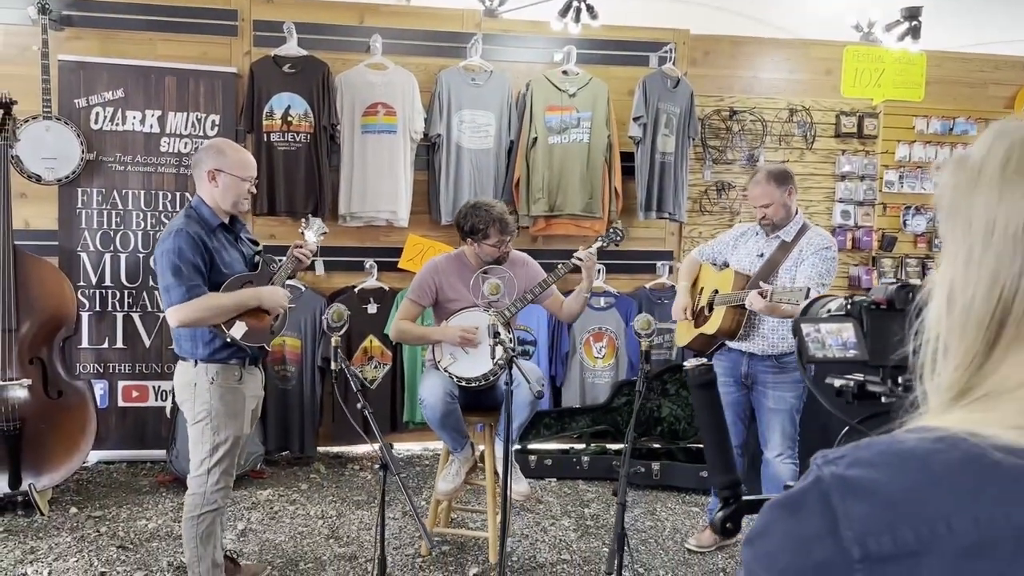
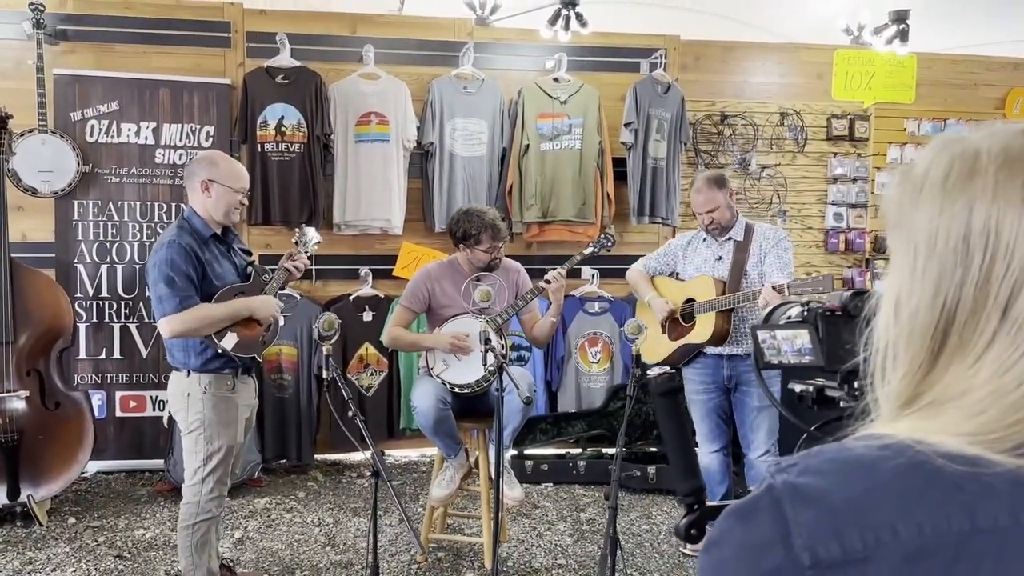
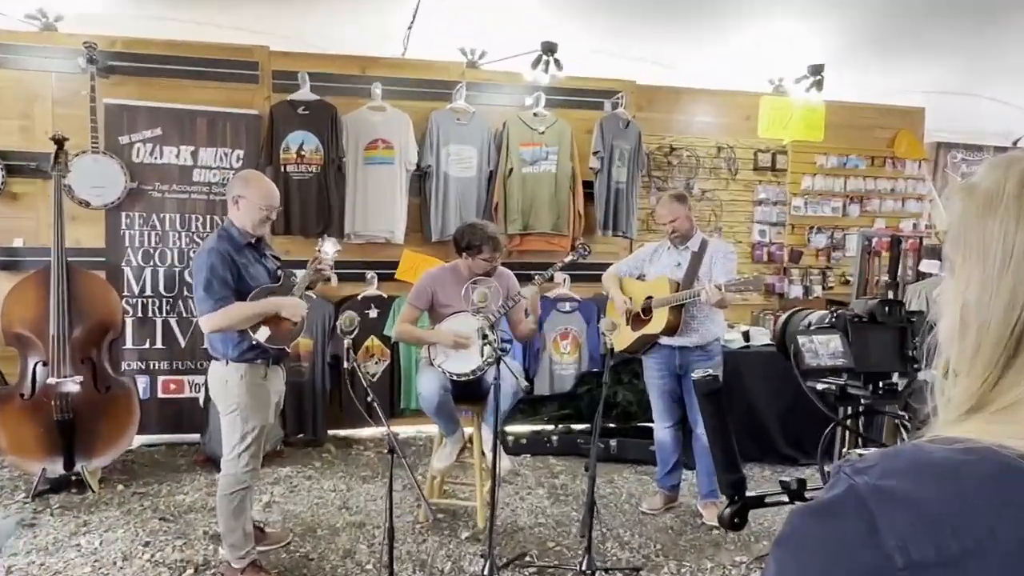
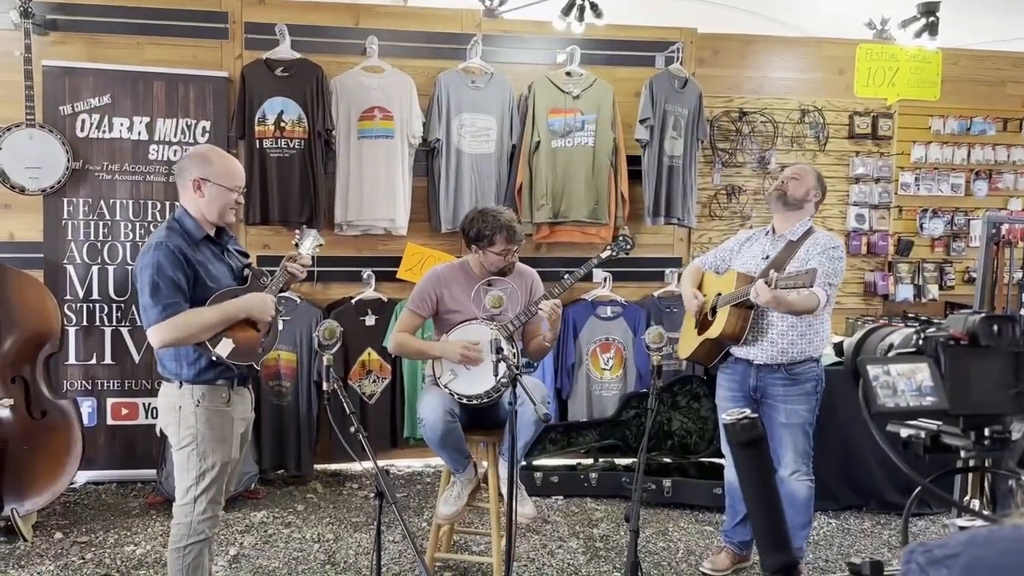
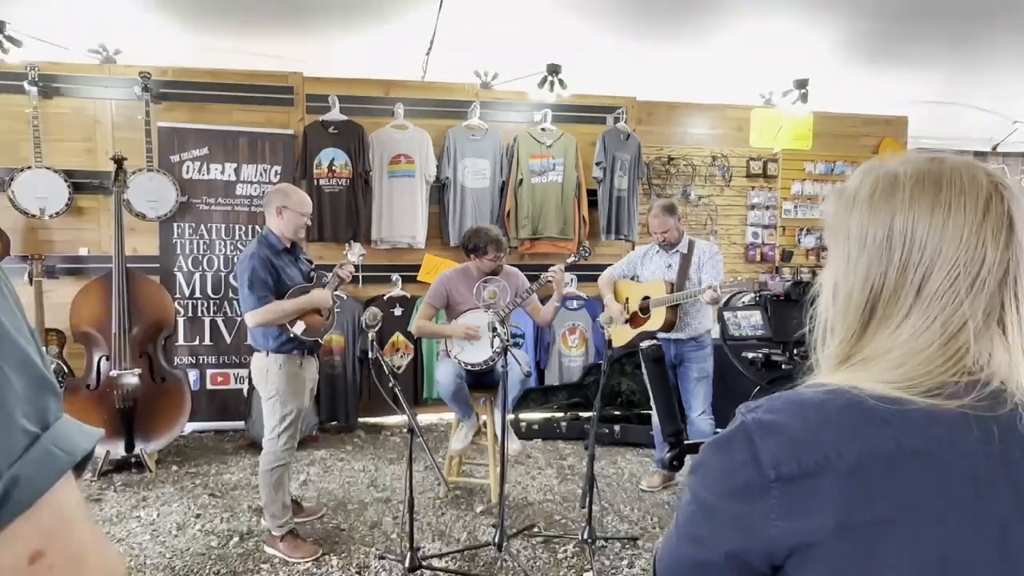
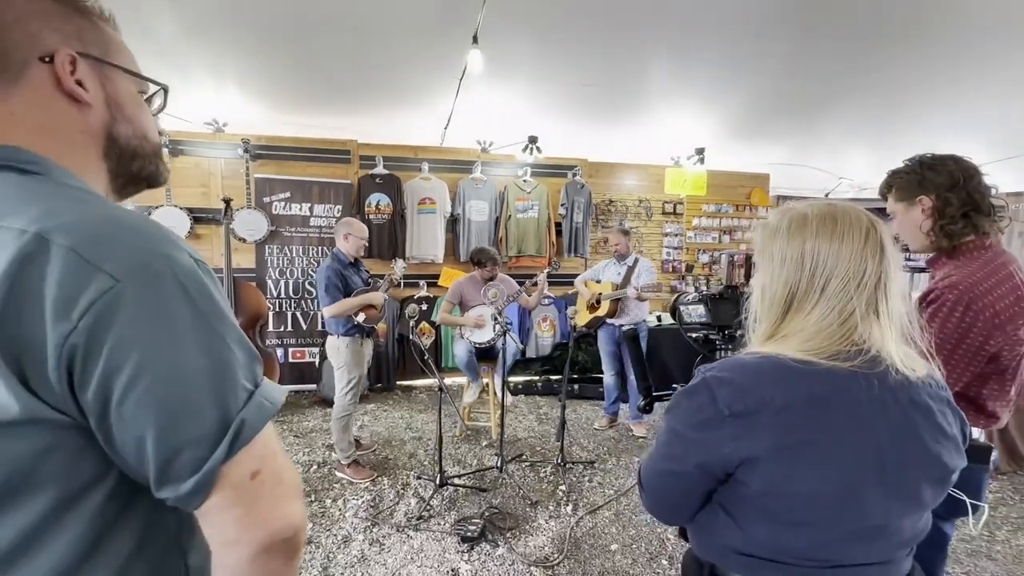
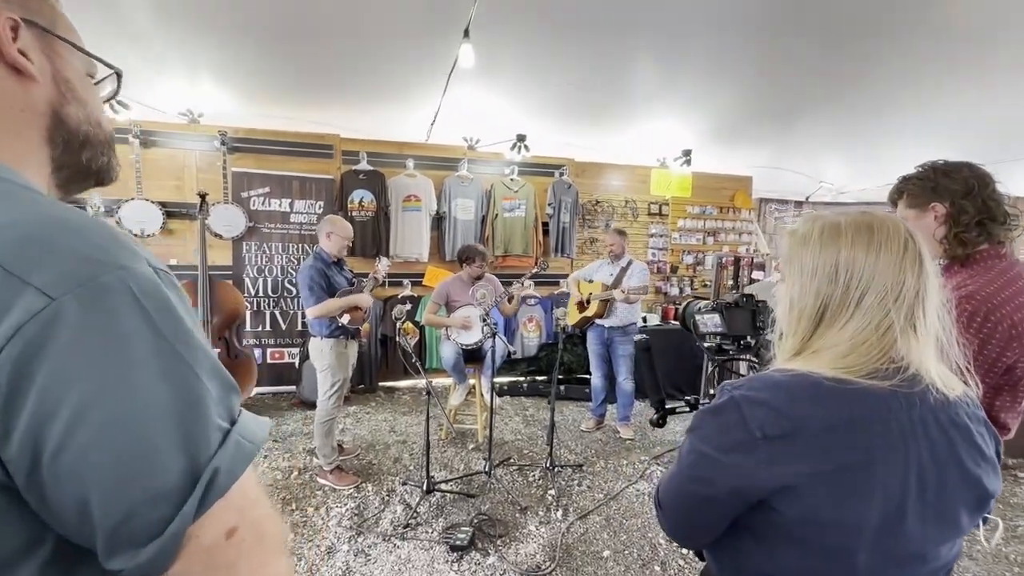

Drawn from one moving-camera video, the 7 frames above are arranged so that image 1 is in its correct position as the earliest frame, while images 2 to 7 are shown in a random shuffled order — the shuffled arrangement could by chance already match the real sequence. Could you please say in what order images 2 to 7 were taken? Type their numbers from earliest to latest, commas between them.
2, 5, 6, 7, 3, 4
